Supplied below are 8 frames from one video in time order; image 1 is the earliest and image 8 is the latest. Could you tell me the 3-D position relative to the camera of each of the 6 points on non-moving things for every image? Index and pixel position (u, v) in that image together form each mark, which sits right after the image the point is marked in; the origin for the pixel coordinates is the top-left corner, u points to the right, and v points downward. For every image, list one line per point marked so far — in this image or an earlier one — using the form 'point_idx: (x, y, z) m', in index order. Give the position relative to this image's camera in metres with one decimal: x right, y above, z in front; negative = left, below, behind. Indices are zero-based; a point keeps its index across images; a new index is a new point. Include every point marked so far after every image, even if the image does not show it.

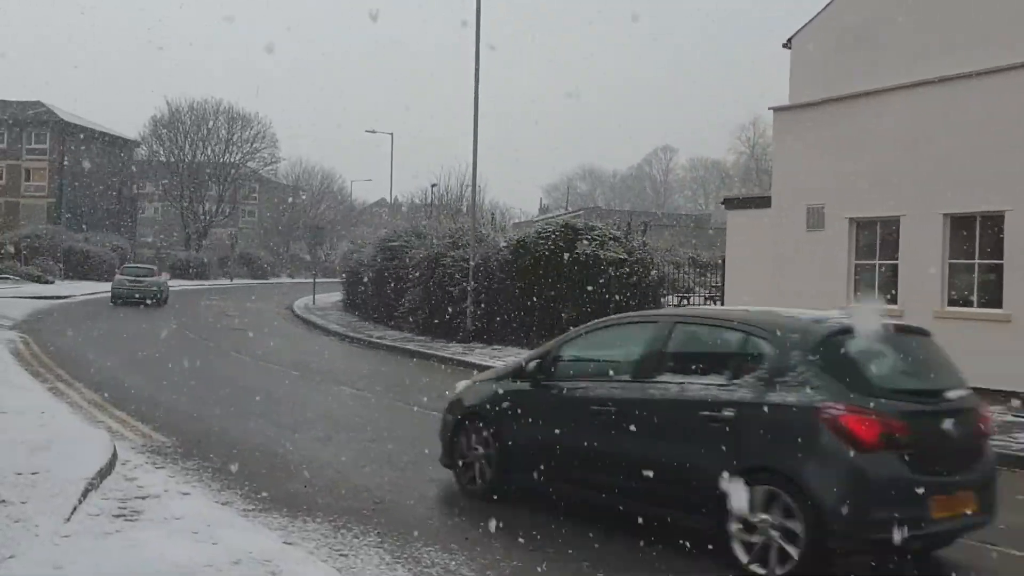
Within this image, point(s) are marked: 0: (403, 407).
0: (-1.3, -1.5, +10.3) m
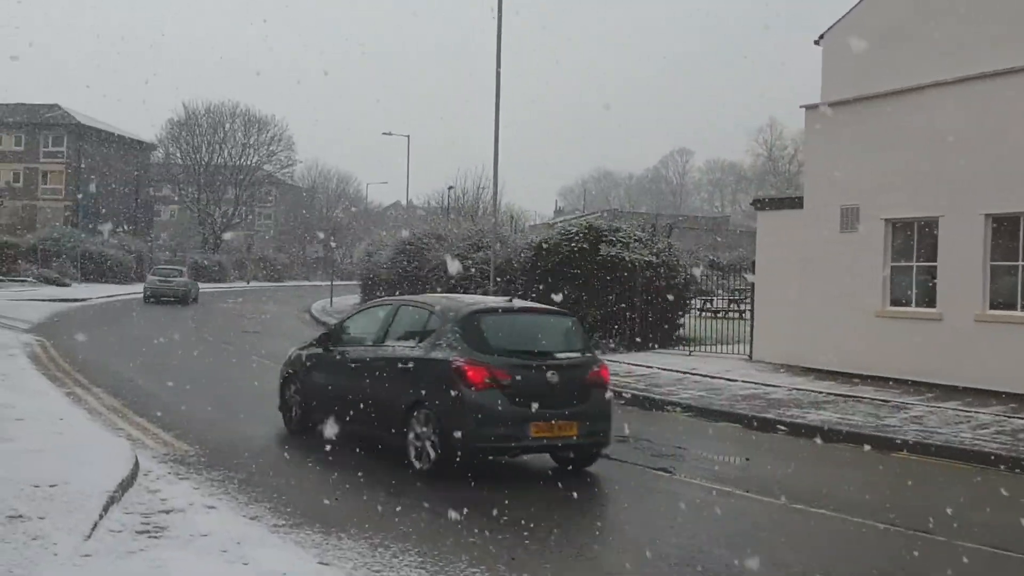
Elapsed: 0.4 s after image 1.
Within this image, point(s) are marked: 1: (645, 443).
0: (-1.0, -1.5, +9.9) m
1: (+1.4, -1.7, +9.1) m
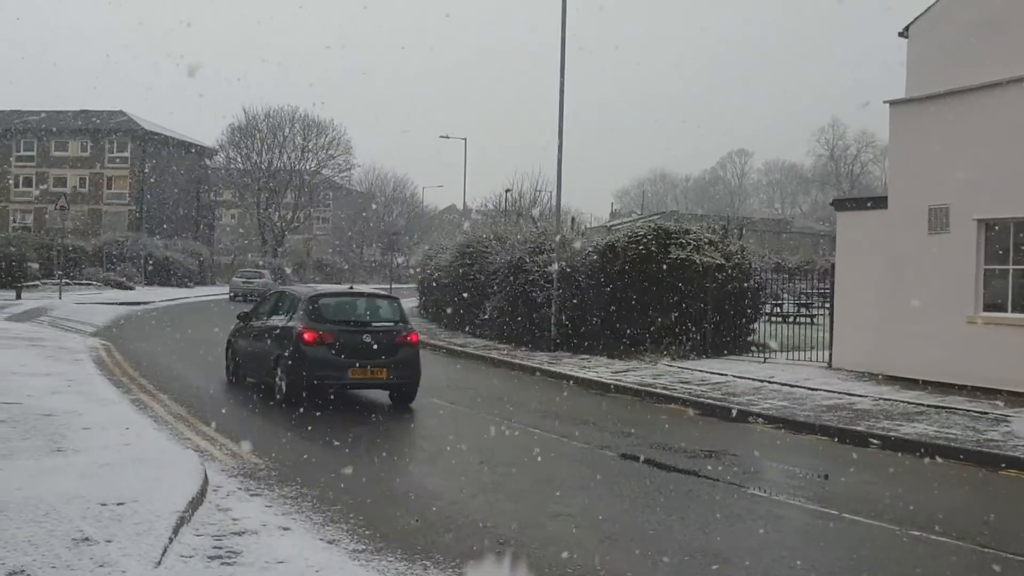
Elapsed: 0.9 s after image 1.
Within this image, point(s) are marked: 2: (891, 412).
0: (-0.1, -1.6, +9.5) m
1: (+2.2, -1.7, +8.5) m
2: (+5.2, -1.7, +11.6) m
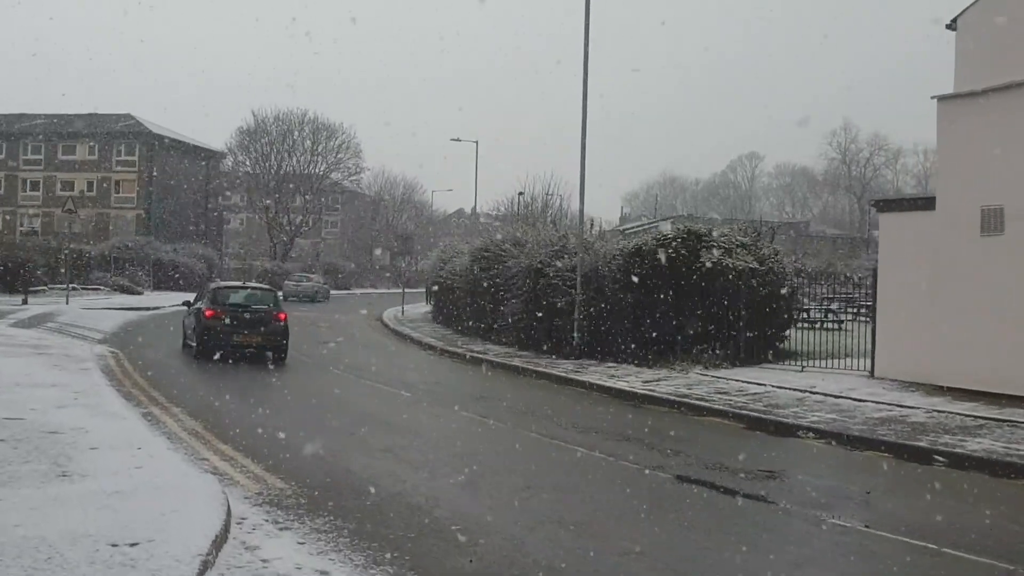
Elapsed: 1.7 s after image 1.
0: (+0.3, -1.6, +8.8) m
1: (+2.6, -1.8, +7.8) m
2: (+5.7, -1.8, +10.8) m
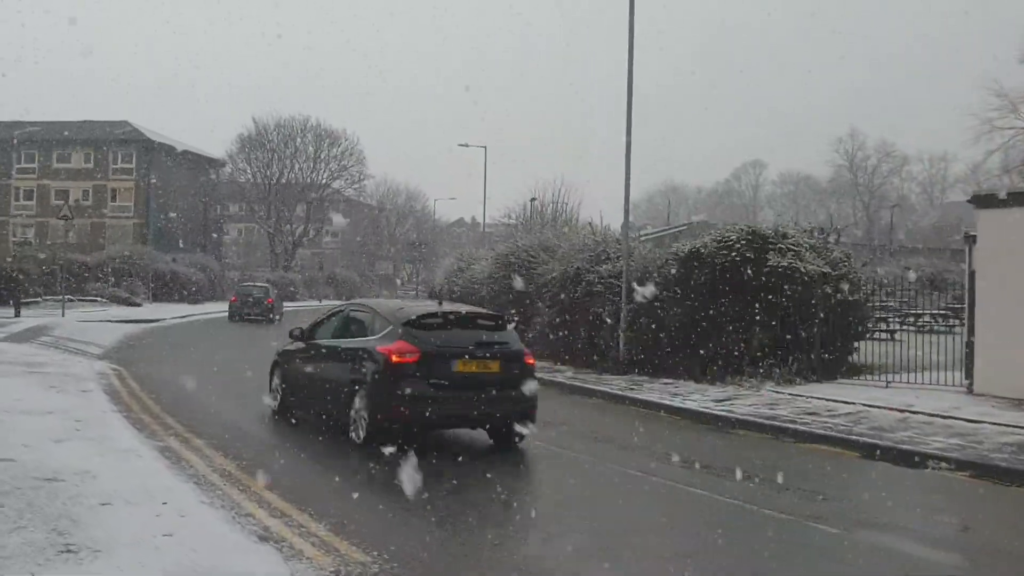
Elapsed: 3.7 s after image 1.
0: (+1.2, -1.7, +7.3) m
1: (+3.5, -1.8, +6.2) m
2: (+6.5, -1.8, +9.3) m
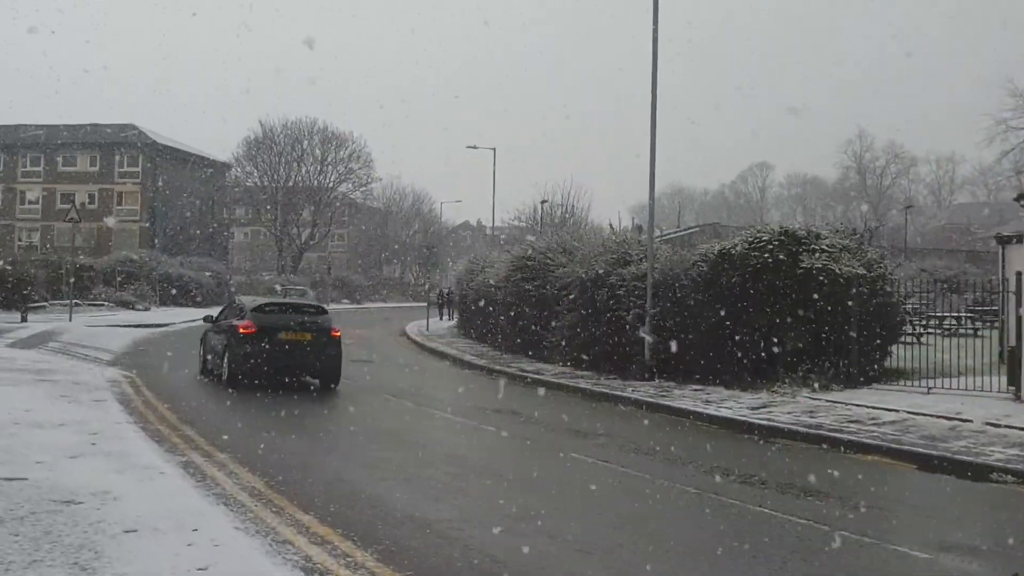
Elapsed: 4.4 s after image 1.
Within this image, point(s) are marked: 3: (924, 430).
0: (+1.5, -1.7, +6.7) m
1: (+3.9, -1.8, +5.7) m
2: (+6.9, -1.8, +8.8) m
3: (+5.2, -1.8, +10.6) m
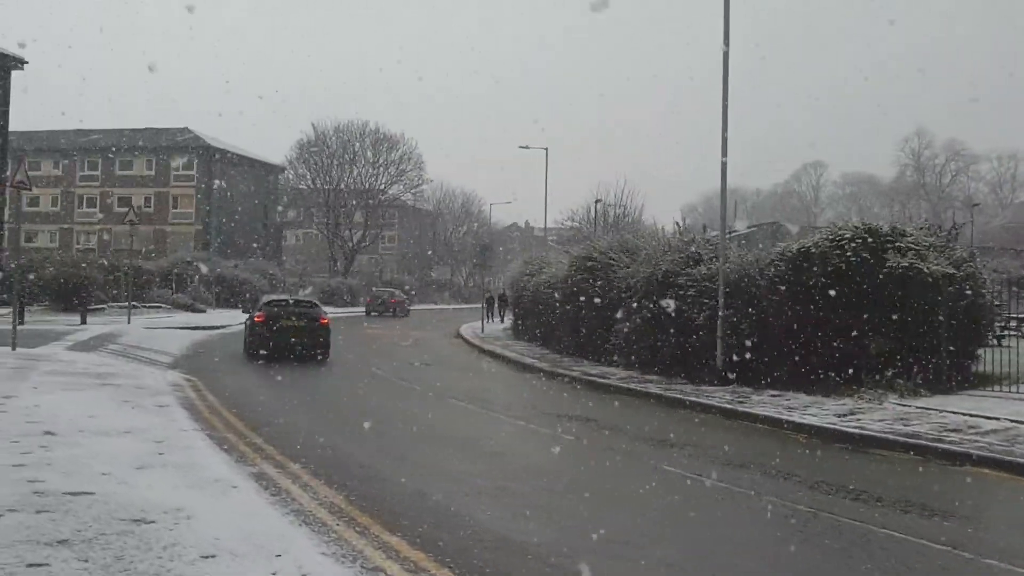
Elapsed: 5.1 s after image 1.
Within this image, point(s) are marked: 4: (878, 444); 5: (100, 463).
0: (+2.2, -1.7, +6.1) m
1: (+4.5, -1.8, +5.0) m
2: (+7.7, -1.8, +7.8) m
3: (+6.1, -1.8, +9.8) m
4: (+4.3, -1.8, +9.9) m
5: (-3.0, -1.3, +6.1) m
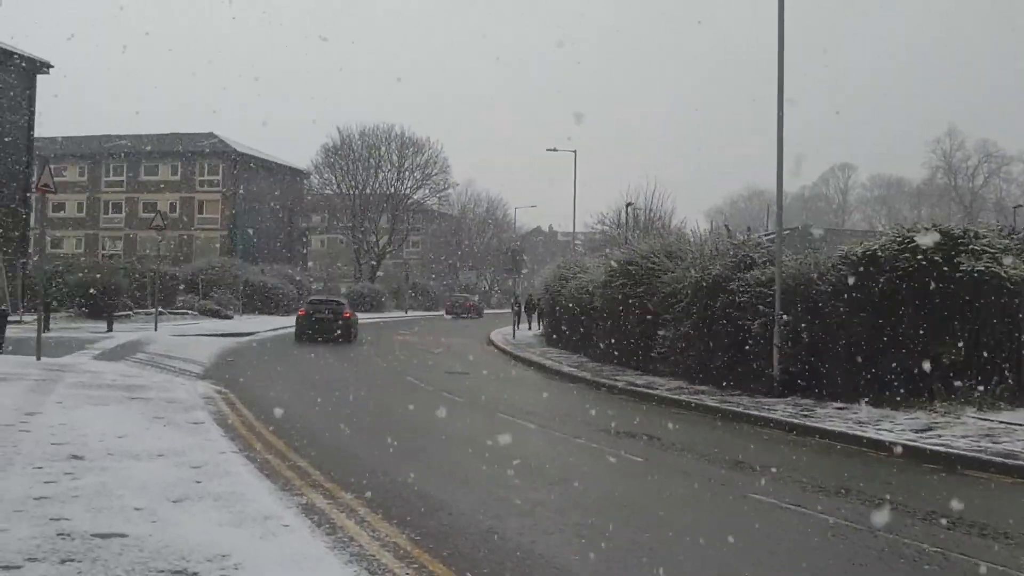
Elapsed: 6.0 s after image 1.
0: (+2.8, -1.7, +5.3) m
1: (+5.1, -1.8, +4.1) m
2: (+8.3, -1.9, +6.9) m
3: (+6.7, -1.8, +8.8) m
4: (+5.0, -1.9, +9.0) m
5: (-2.5, -1.3, +5.4) m
